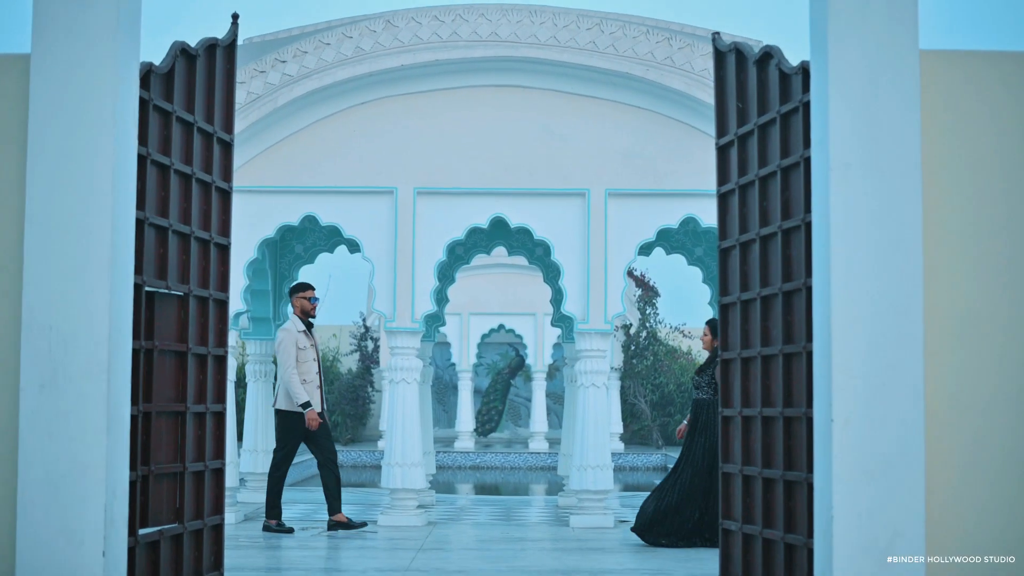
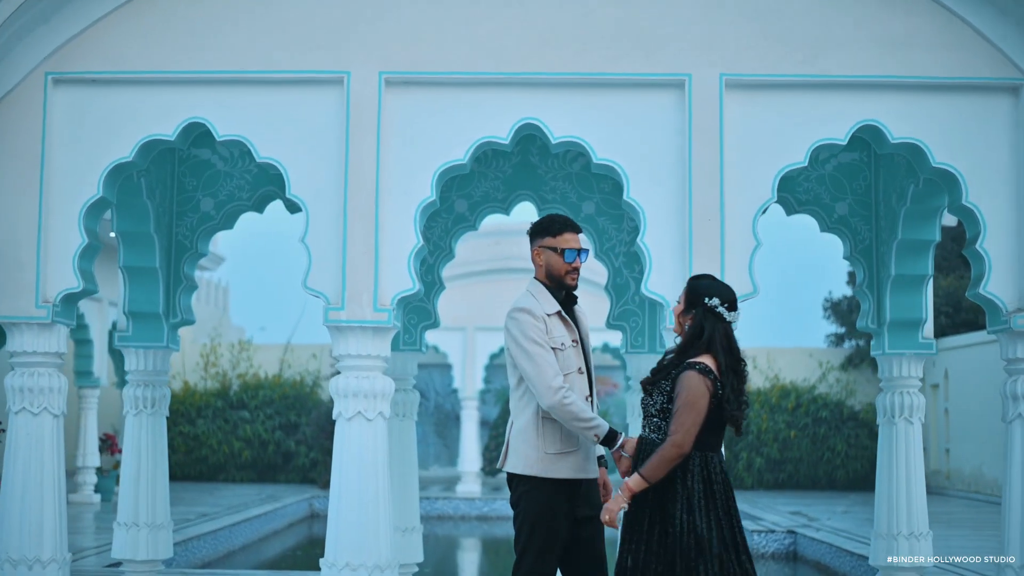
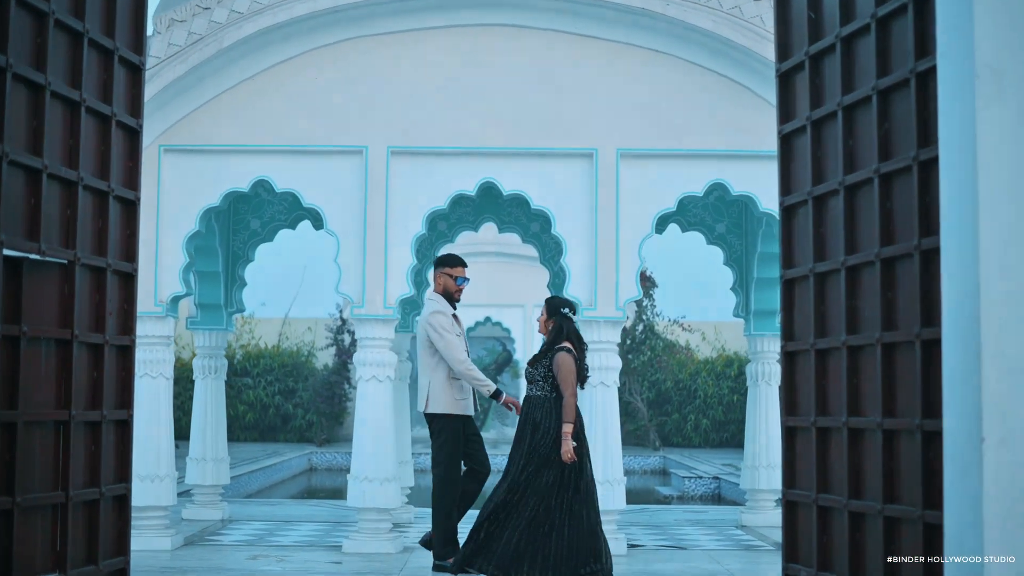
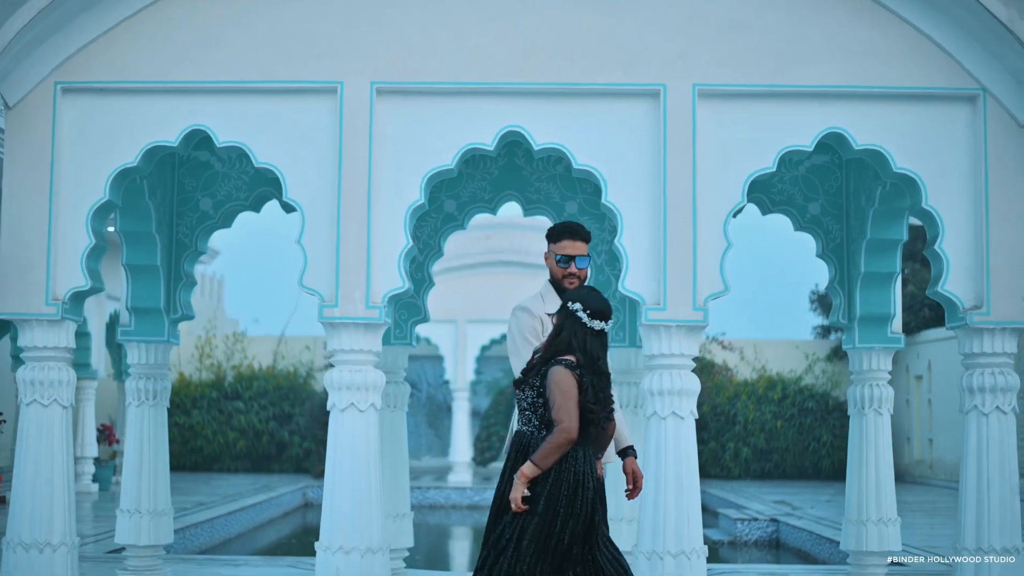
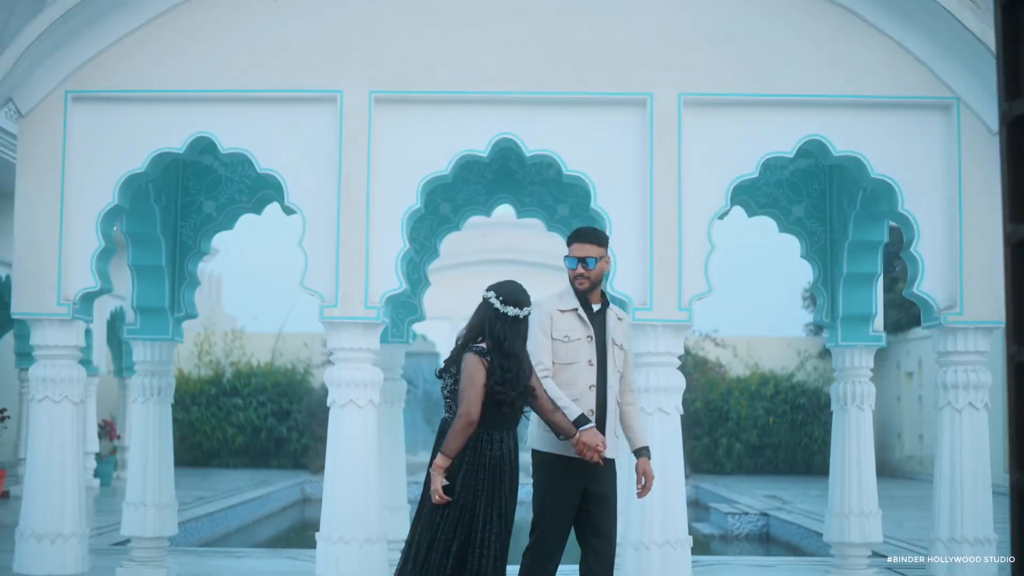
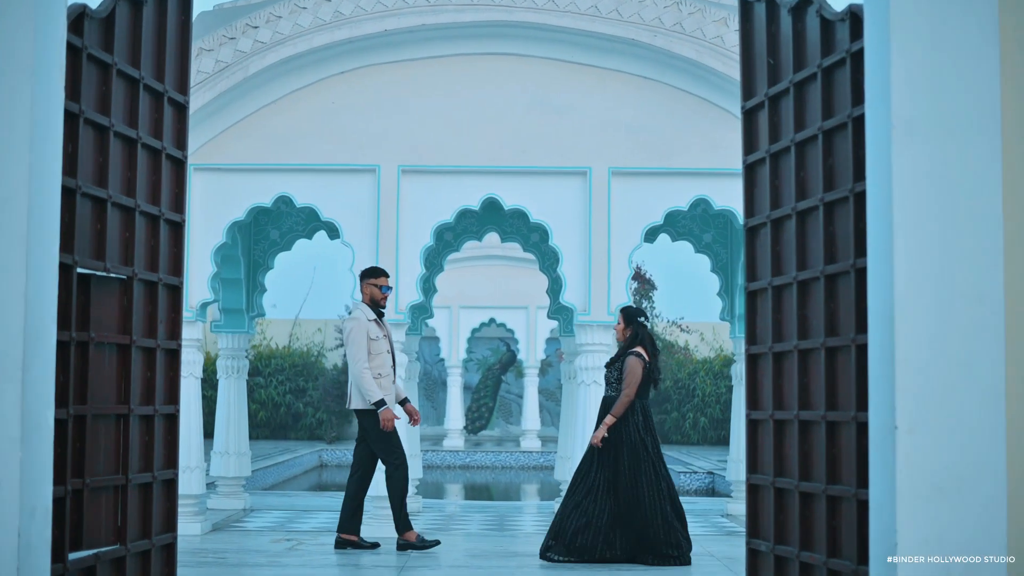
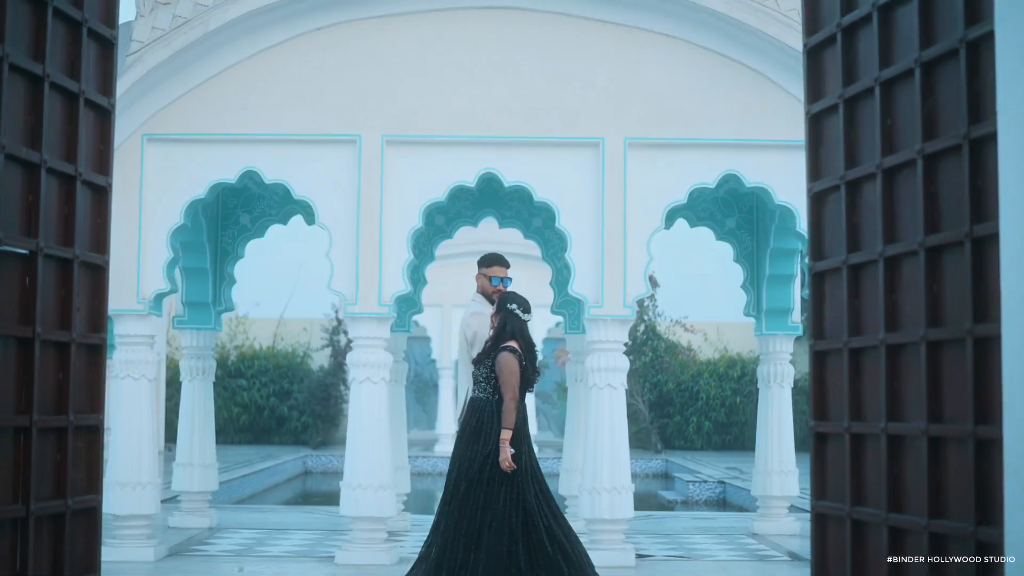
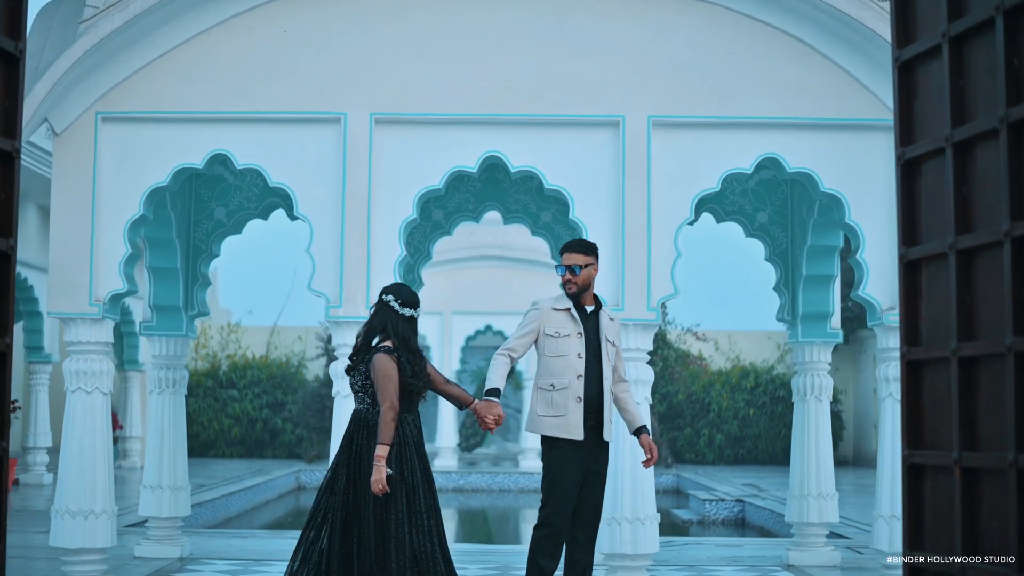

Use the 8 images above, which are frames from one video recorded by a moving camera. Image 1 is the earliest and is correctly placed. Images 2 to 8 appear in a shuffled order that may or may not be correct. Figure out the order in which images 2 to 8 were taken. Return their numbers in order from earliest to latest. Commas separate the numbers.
6, 3, 7, 8, 5, 4, 2
